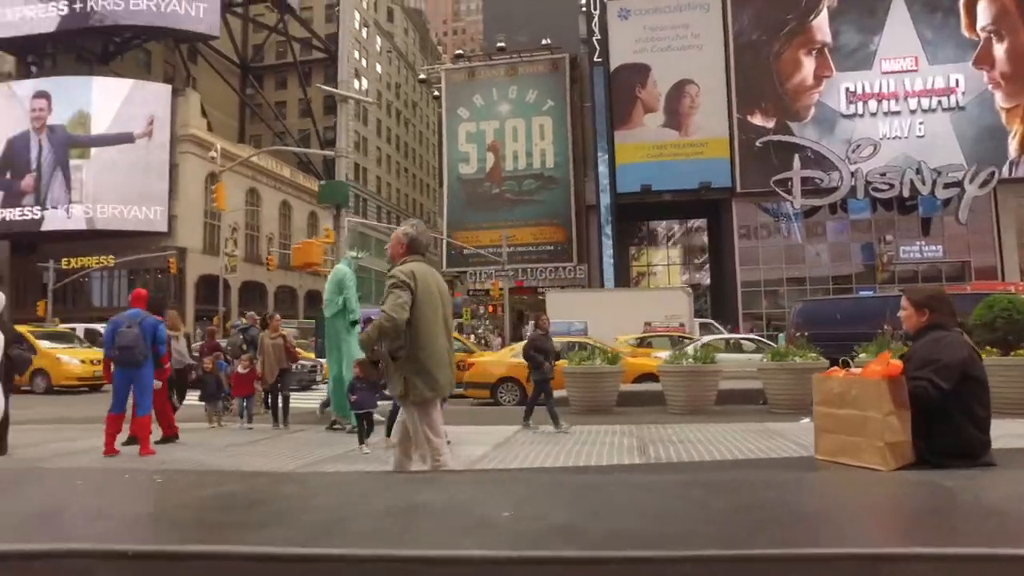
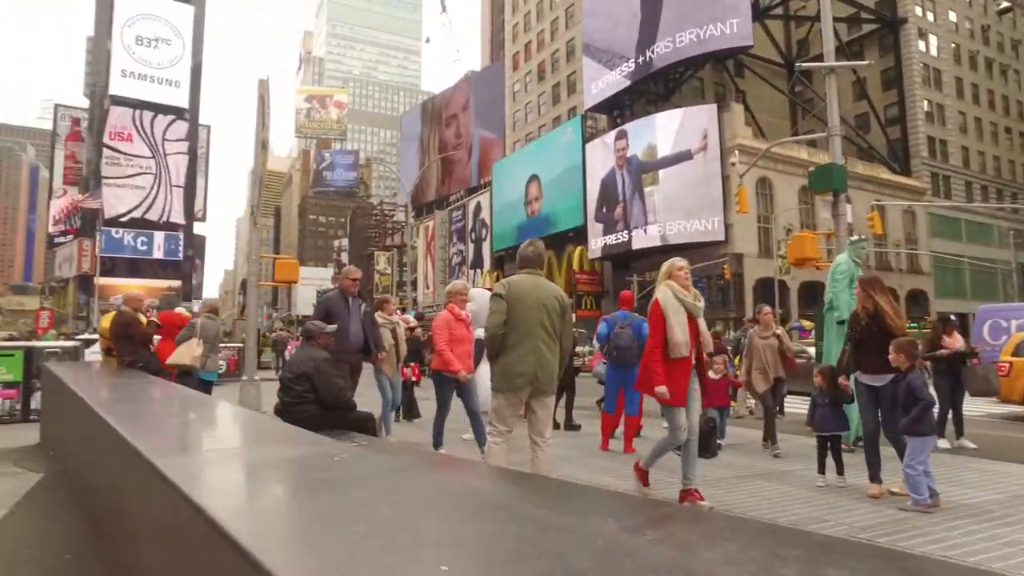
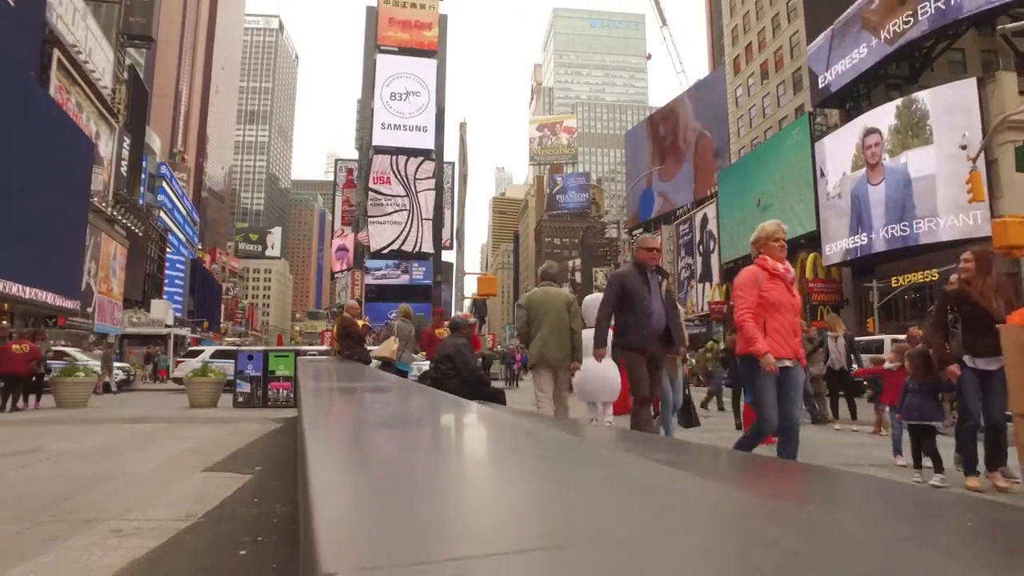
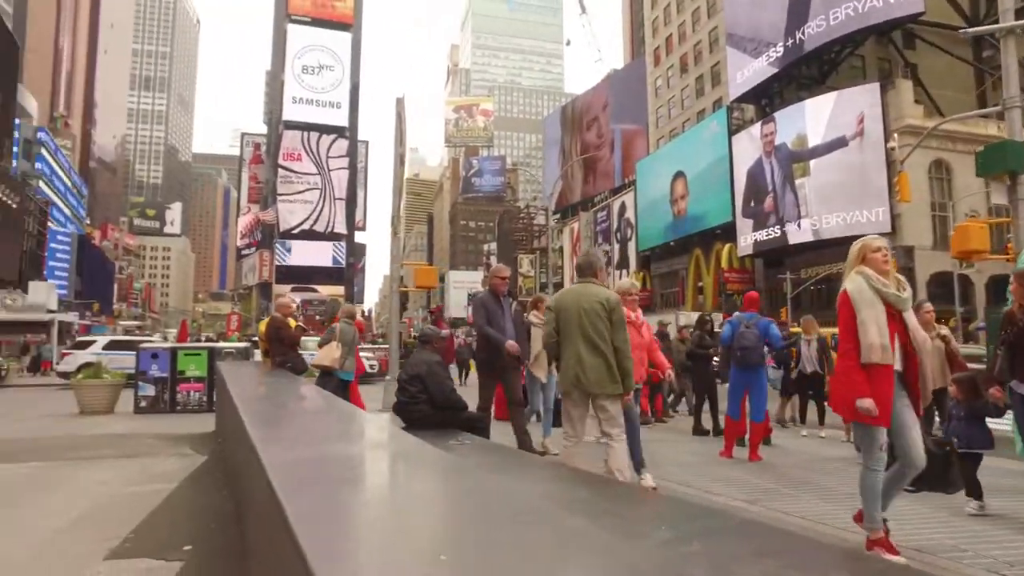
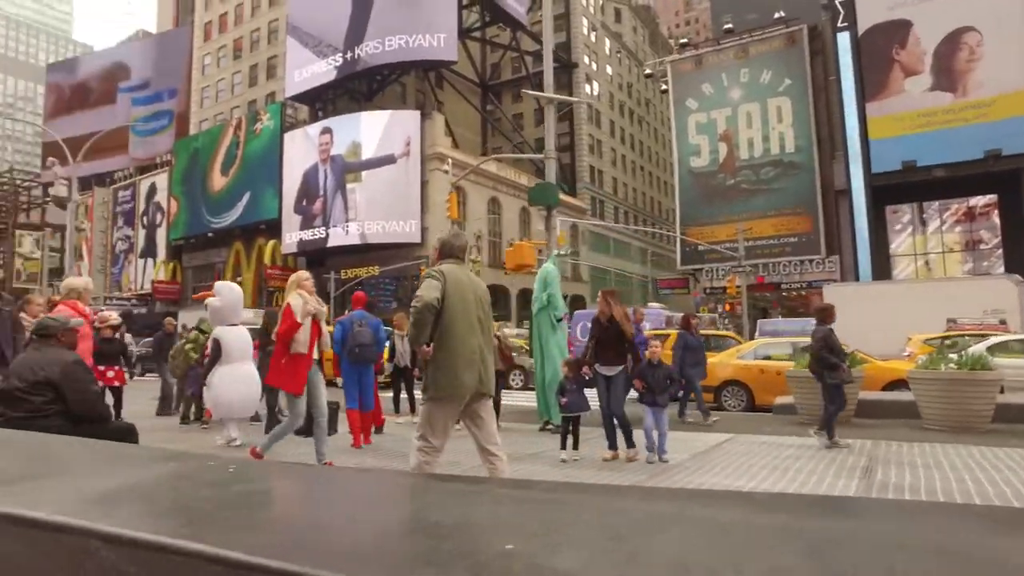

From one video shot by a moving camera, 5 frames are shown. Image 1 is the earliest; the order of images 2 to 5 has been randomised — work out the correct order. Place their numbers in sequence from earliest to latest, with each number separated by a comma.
5, 2, 4, 3
